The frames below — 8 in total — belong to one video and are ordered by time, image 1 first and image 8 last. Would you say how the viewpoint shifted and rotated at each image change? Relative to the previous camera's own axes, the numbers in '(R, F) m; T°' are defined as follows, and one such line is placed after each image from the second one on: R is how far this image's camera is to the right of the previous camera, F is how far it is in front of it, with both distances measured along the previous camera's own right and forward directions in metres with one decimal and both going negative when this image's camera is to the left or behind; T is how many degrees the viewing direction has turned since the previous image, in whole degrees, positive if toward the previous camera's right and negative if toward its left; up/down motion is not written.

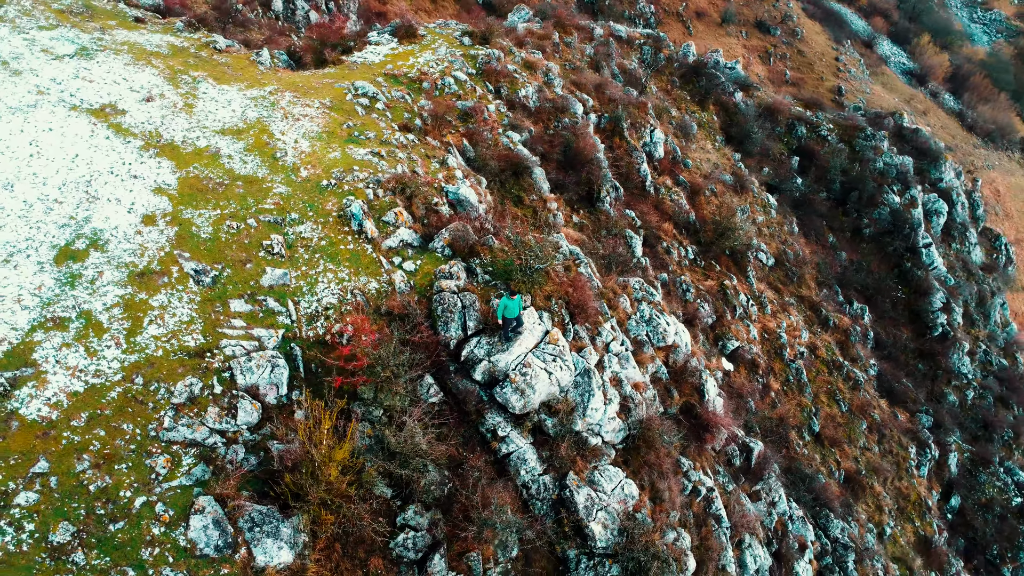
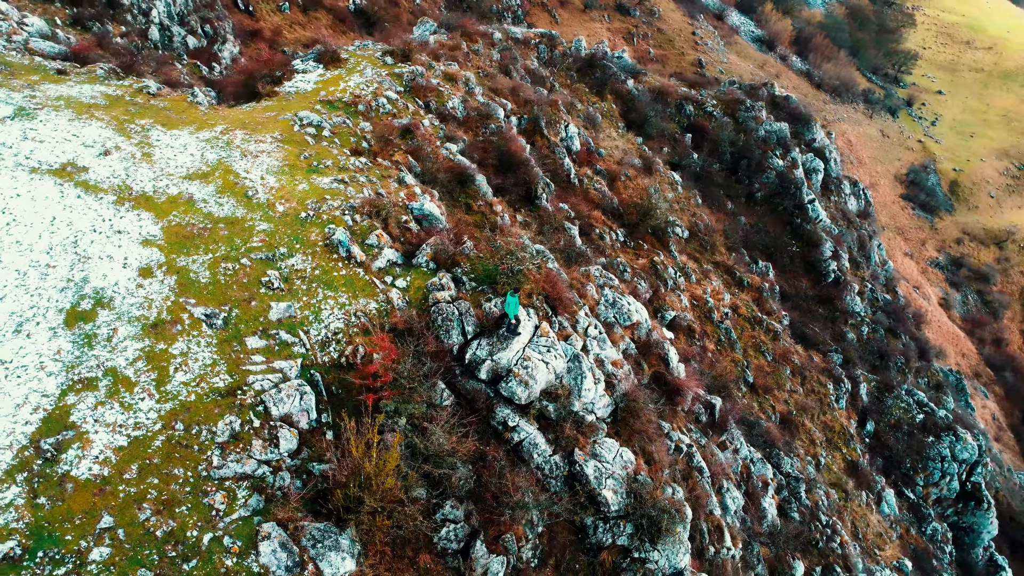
(-2.1, -1.3) m; +8°
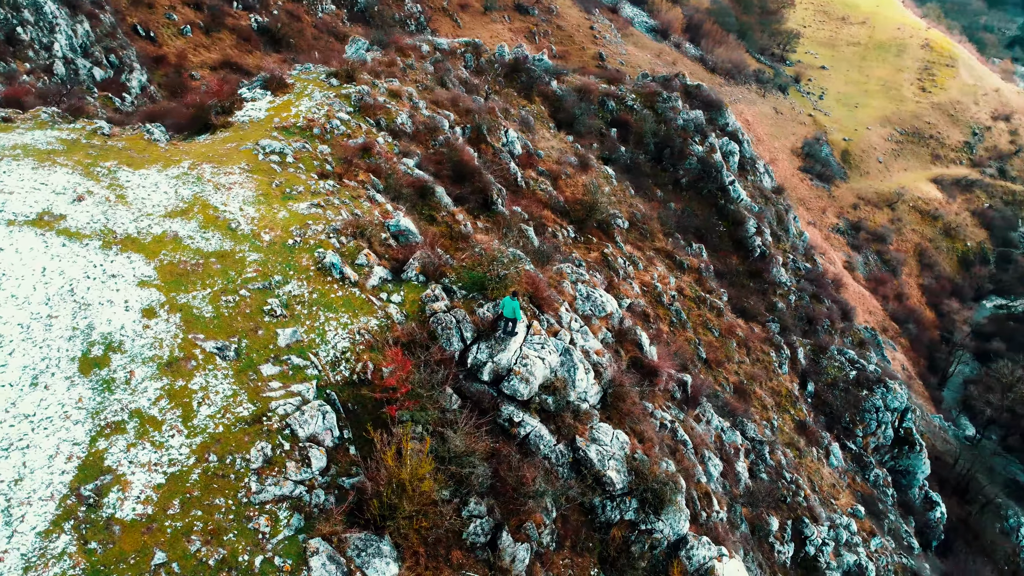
(-1.7, -0.9) m; +6°
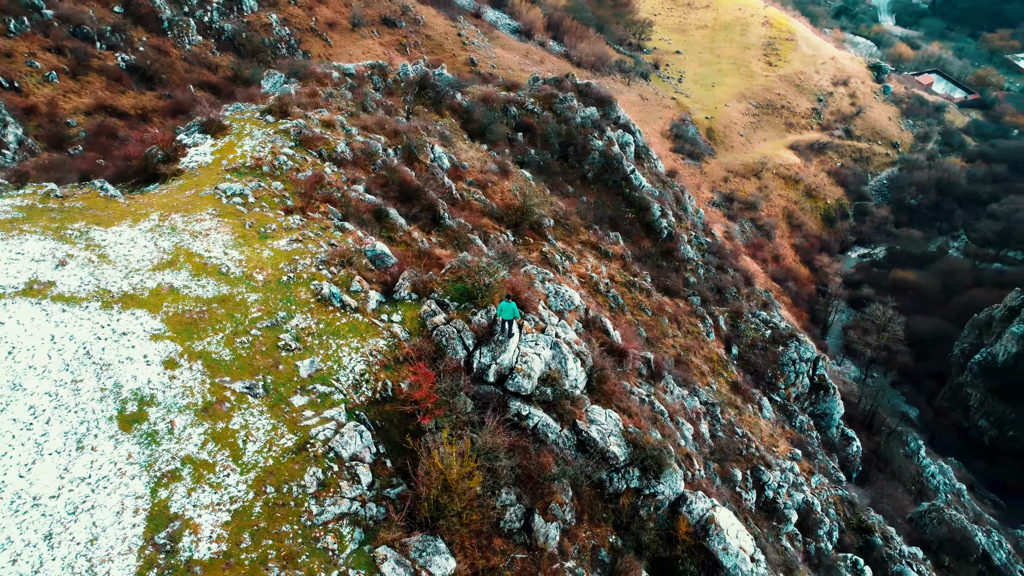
(-2.5, -1.4) m; +8°
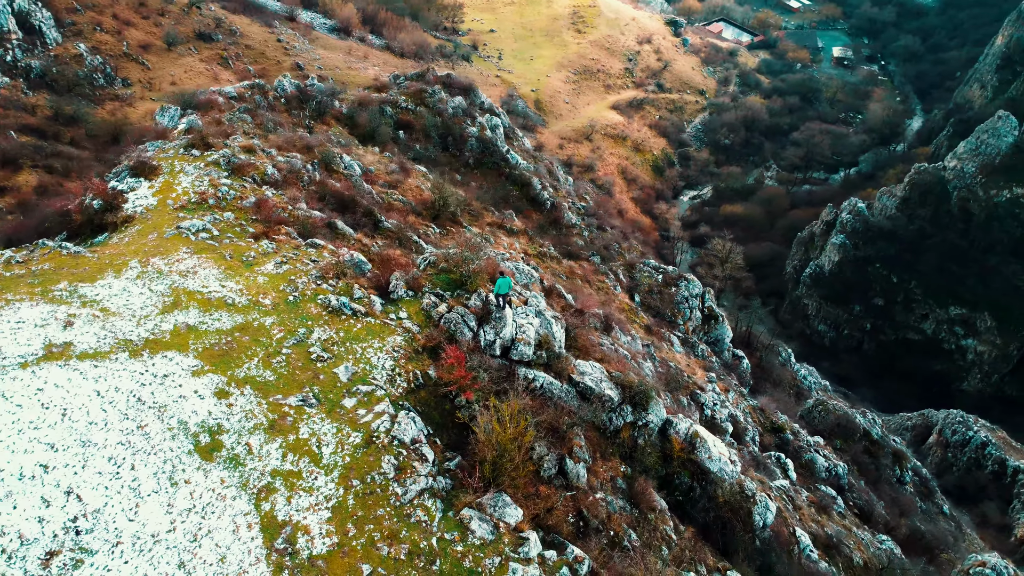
(-3.9, -1.9) m; +11°
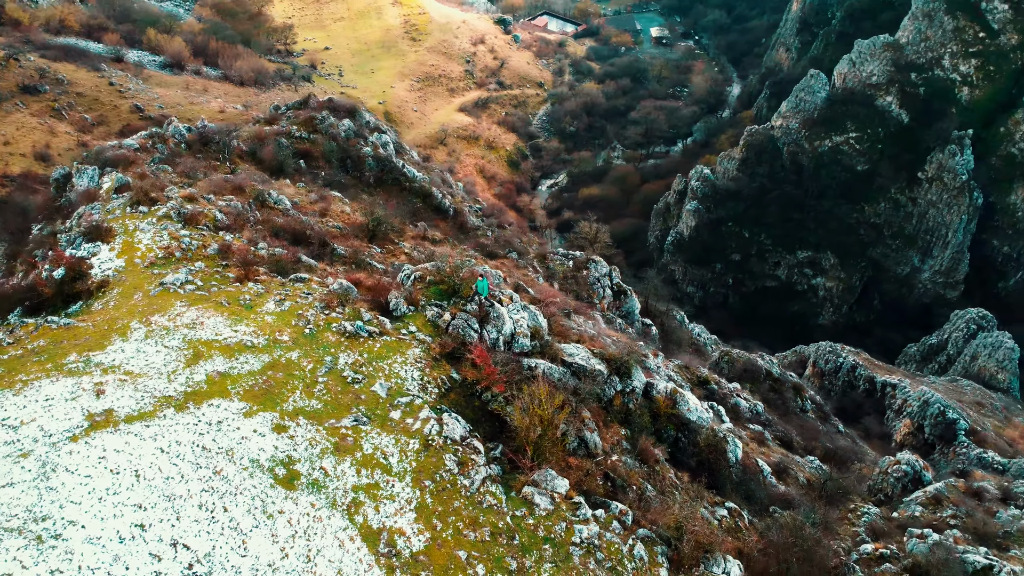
(-3.9, -1.7) m; +10°
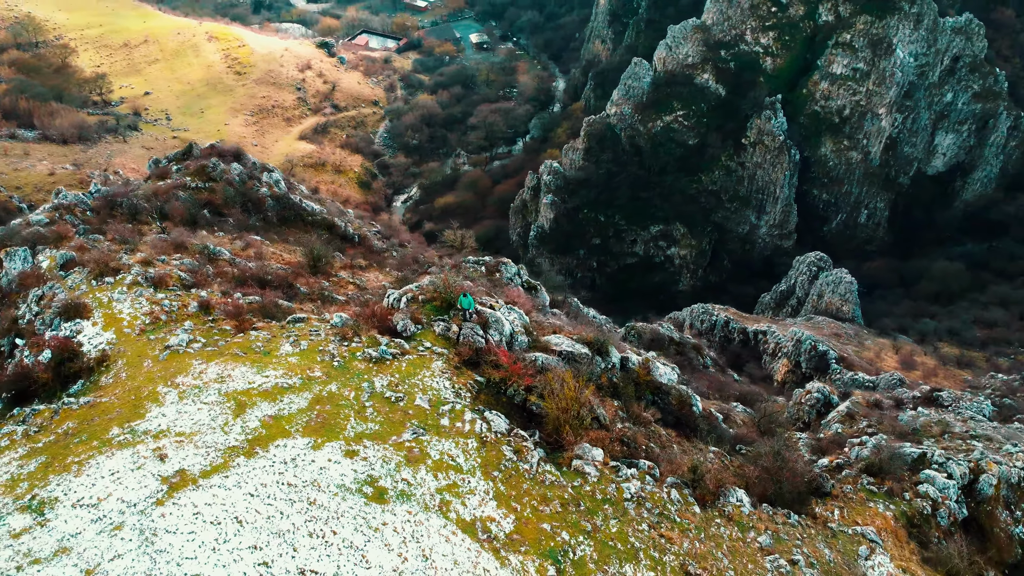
(-4.6, -2.0) m; +11°
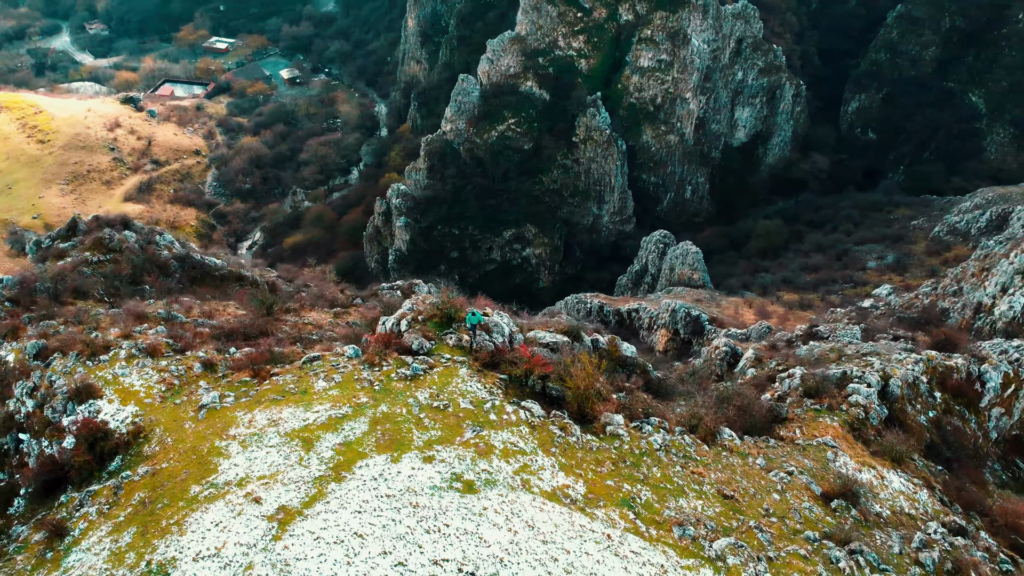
(-5.5, -2.5) m; +12°
